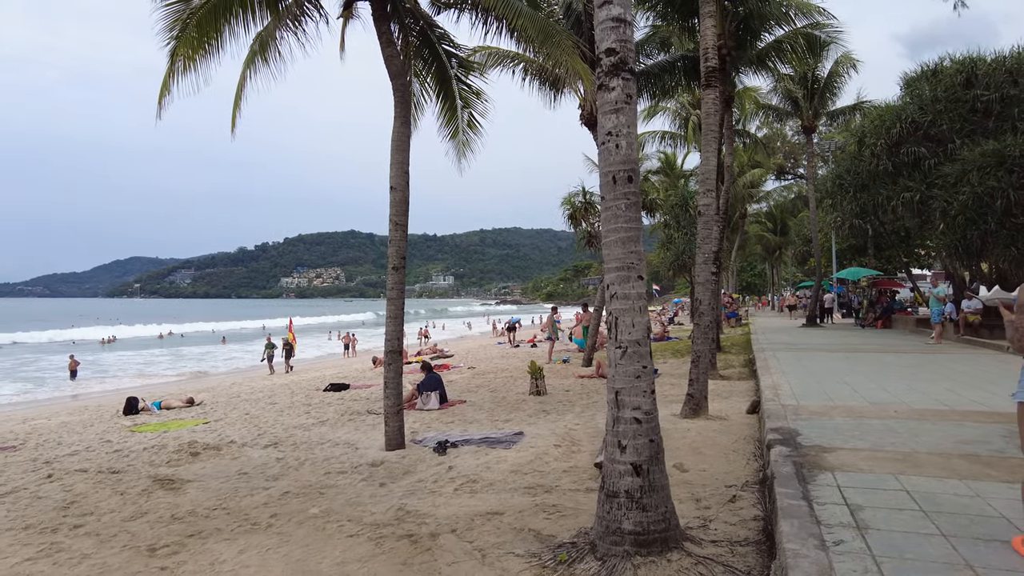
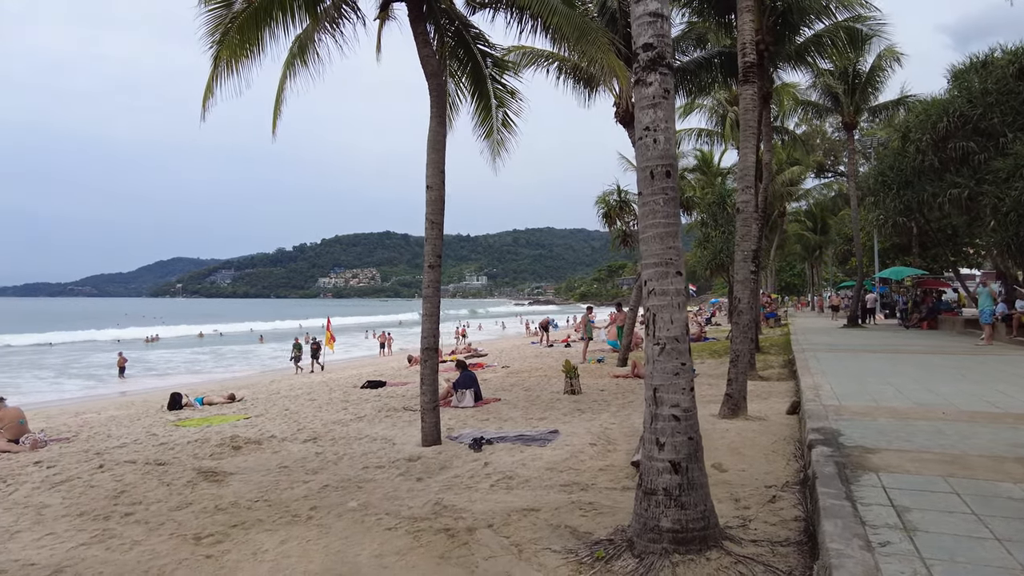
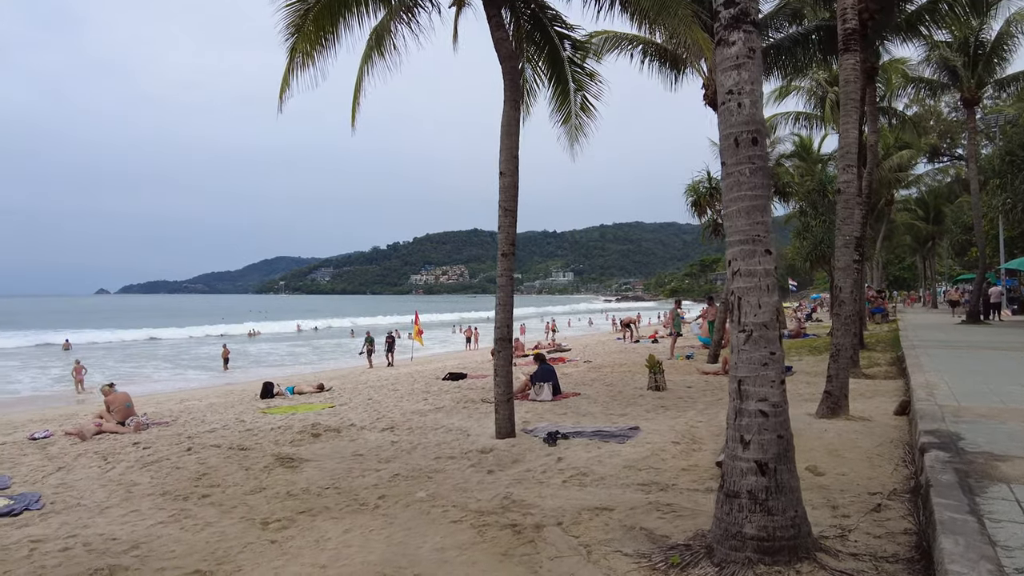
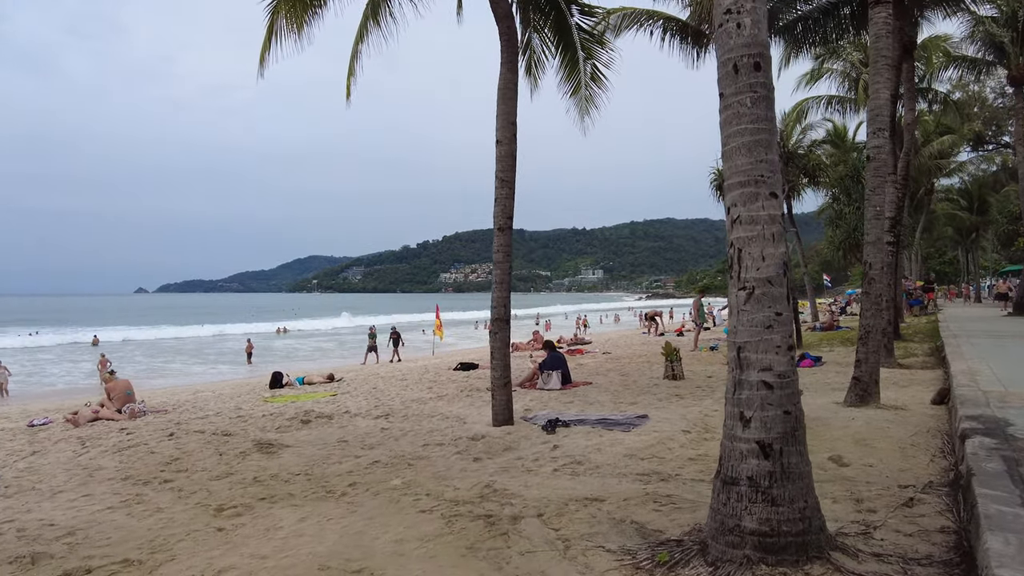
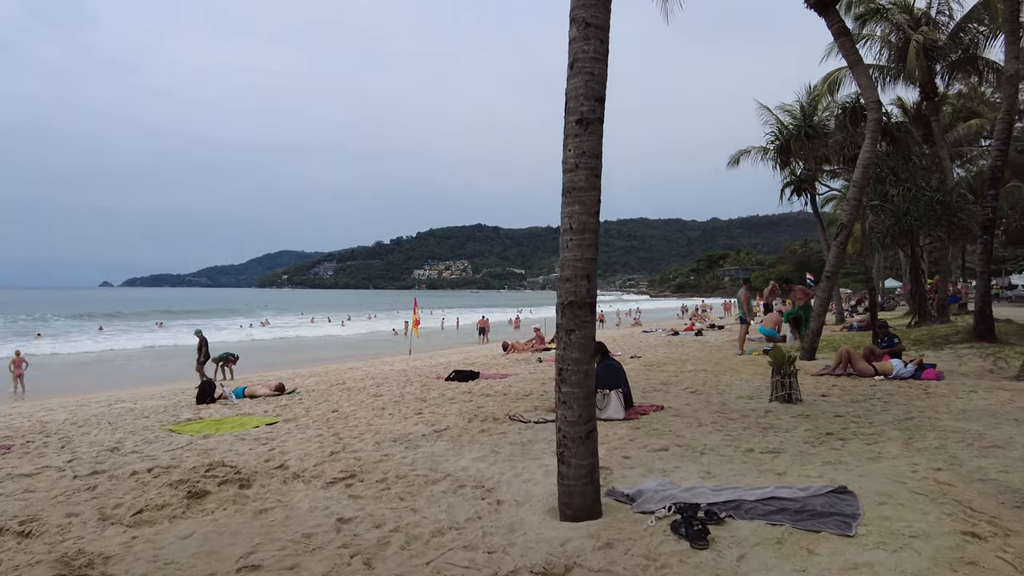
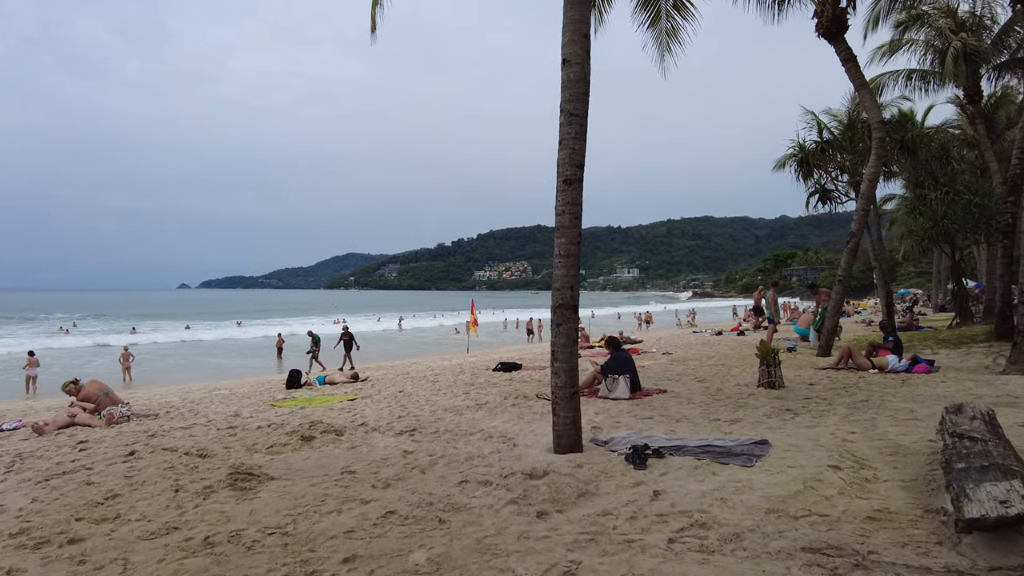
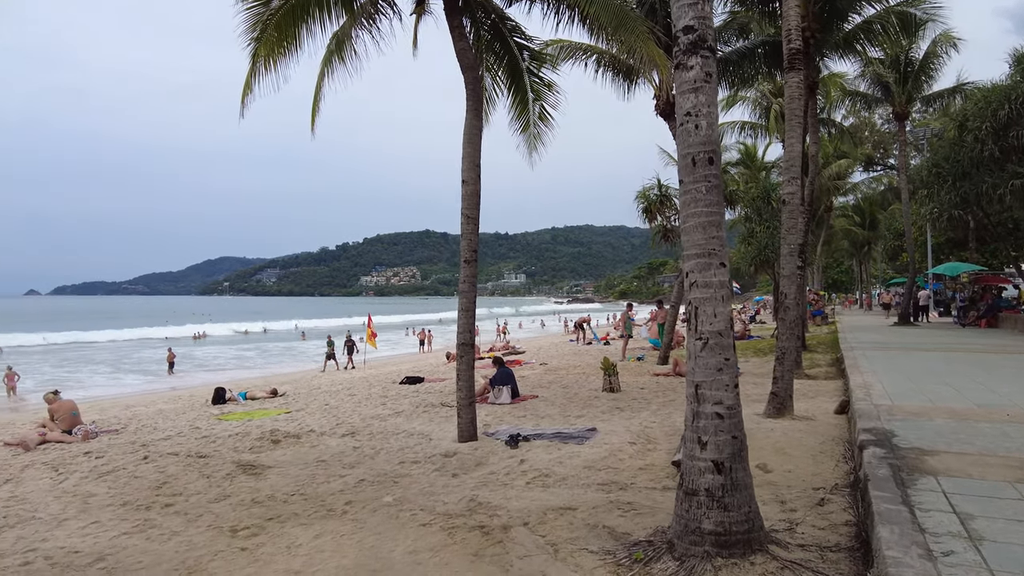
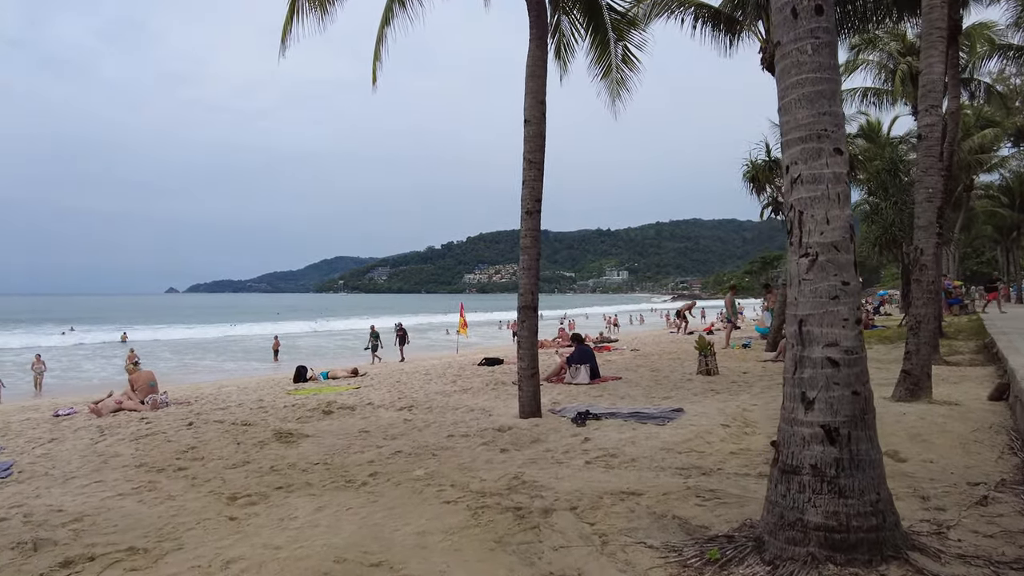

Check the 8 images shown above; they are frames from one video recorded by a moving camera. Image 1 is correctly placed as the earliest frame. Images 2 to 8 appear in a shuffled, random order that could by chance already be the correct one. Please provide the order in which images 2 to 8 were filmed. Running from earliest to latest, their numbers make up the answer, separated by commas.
2, 7, 3, 4, 8, 6, 5
